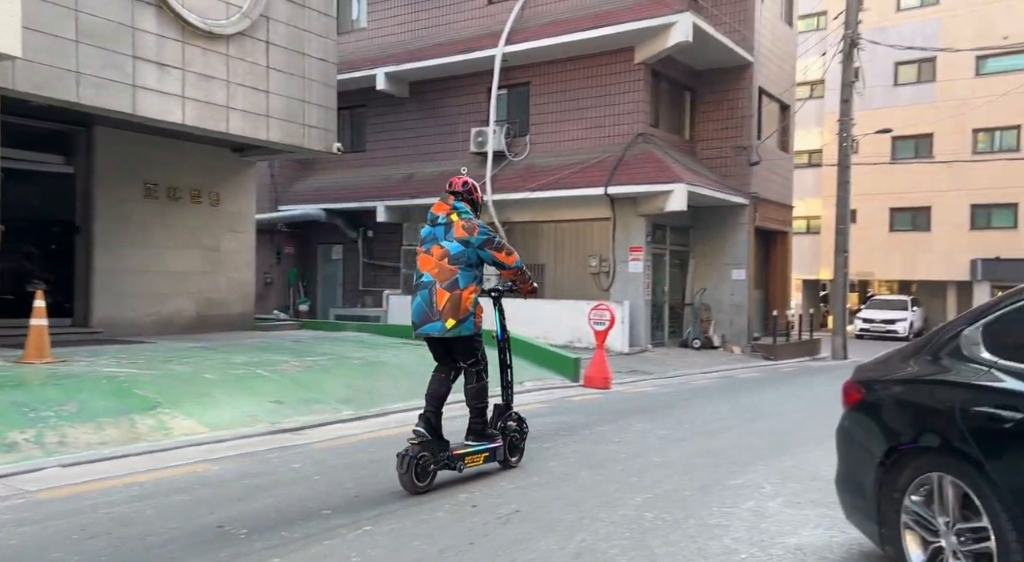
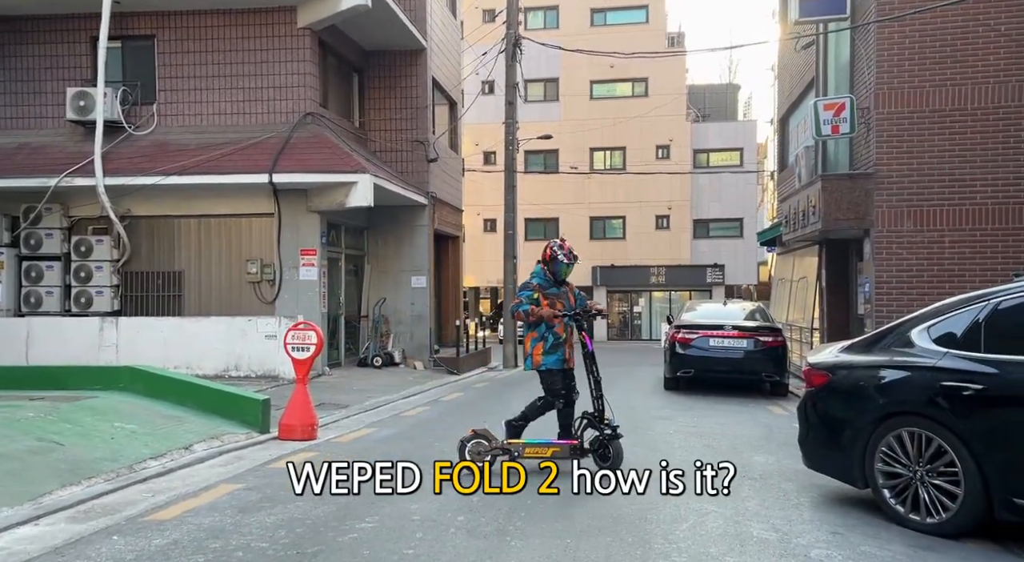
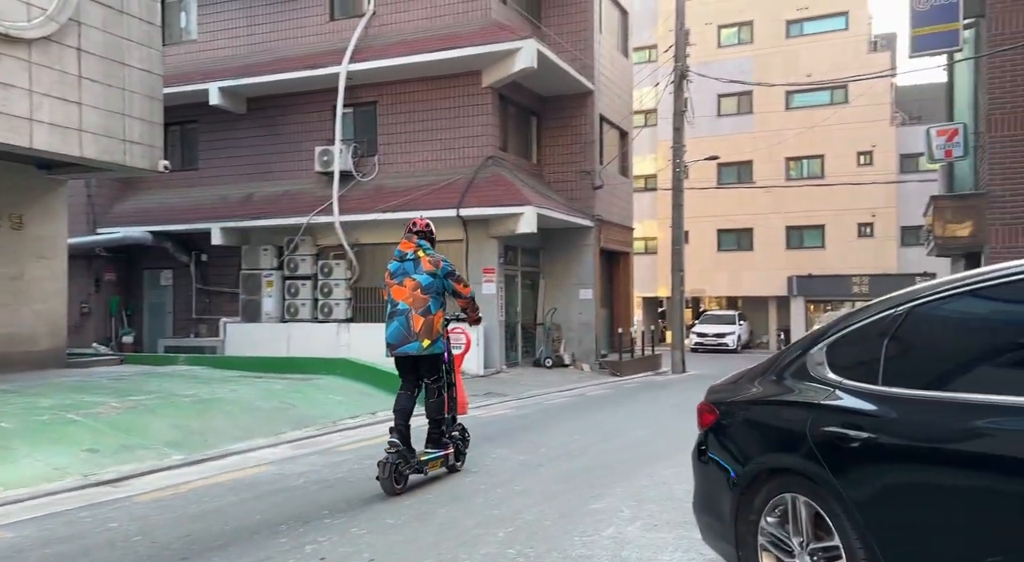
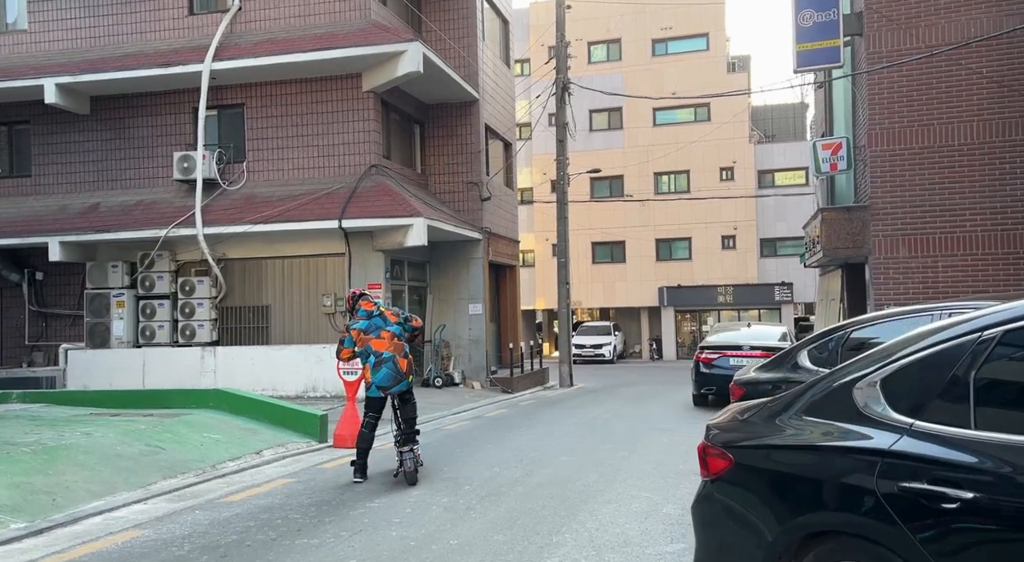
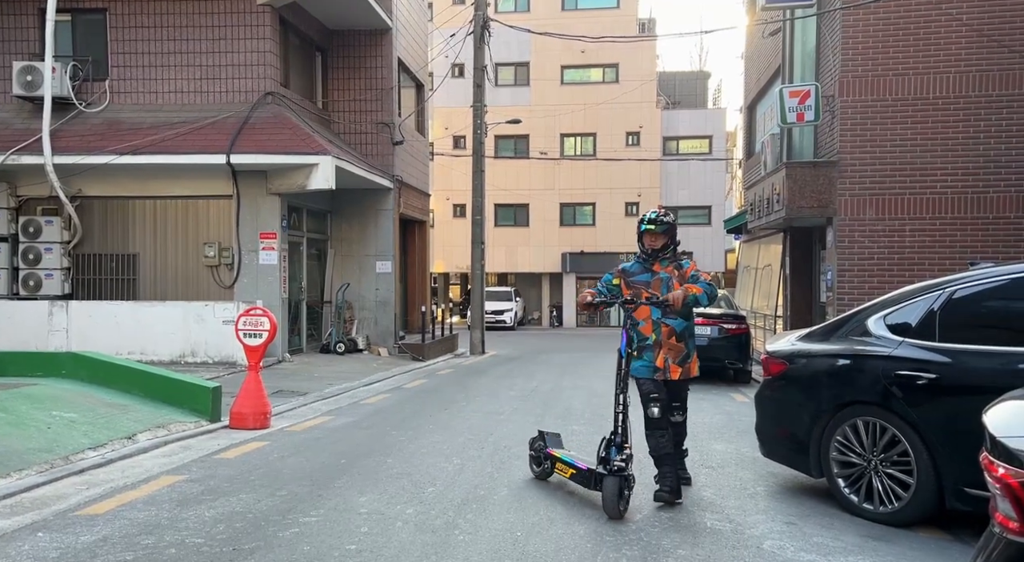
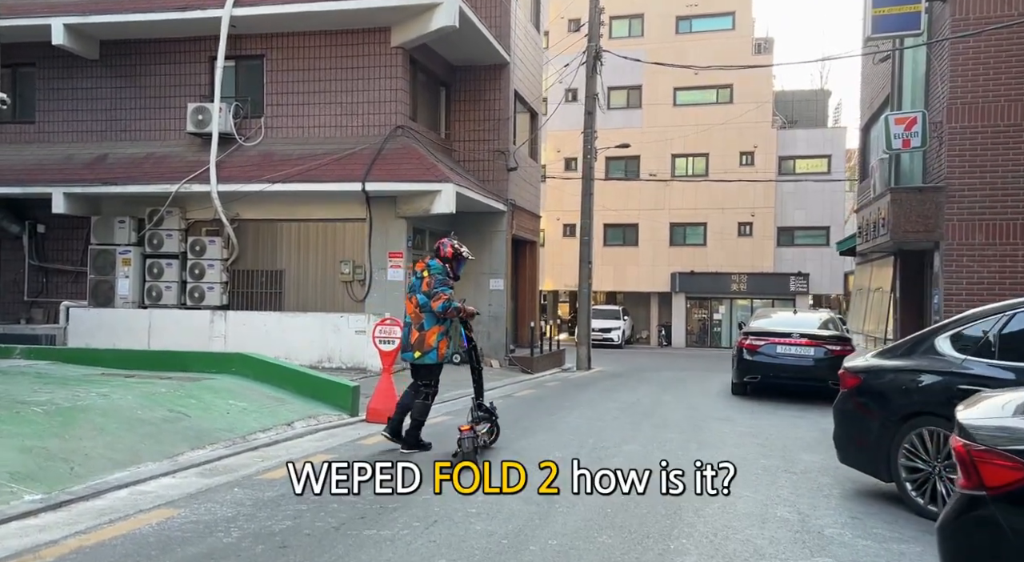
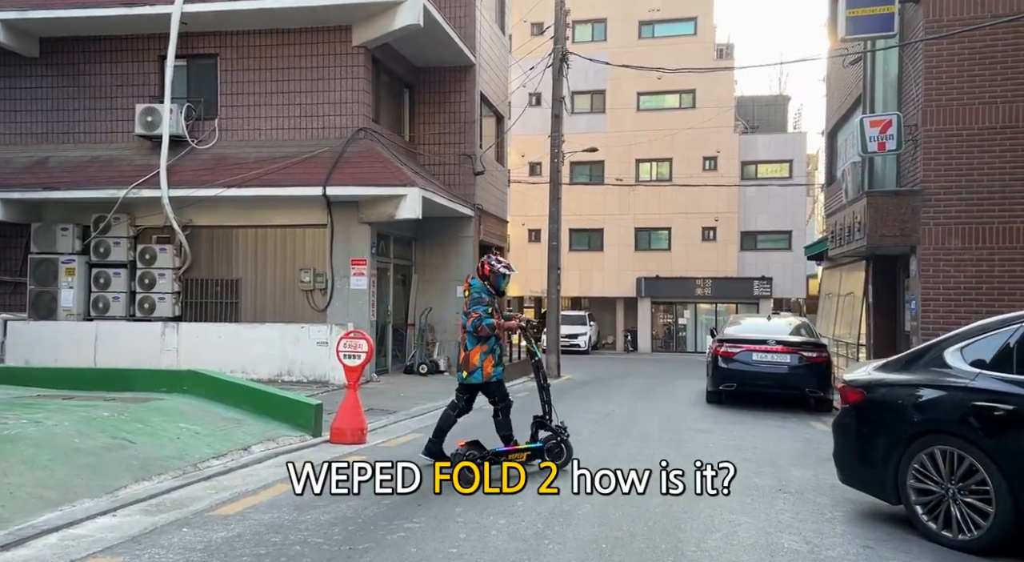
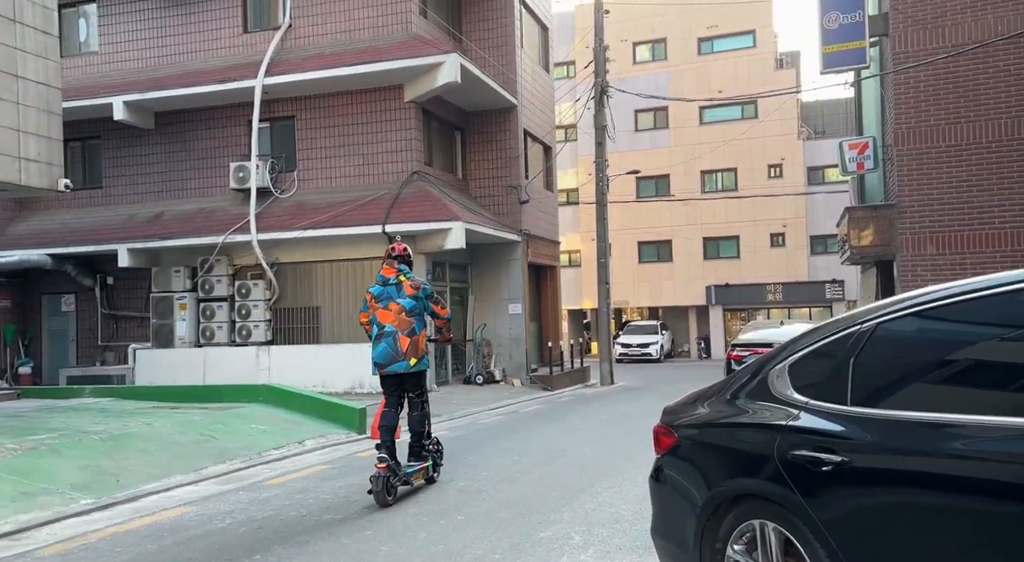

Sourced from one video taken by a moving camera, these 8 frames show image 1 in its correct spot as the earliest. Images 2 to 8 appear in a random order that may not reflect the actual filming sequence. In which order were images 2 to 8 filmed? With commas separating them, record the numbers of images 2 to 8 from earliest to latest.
3, 8, 4, 6, 7, 2, 5
